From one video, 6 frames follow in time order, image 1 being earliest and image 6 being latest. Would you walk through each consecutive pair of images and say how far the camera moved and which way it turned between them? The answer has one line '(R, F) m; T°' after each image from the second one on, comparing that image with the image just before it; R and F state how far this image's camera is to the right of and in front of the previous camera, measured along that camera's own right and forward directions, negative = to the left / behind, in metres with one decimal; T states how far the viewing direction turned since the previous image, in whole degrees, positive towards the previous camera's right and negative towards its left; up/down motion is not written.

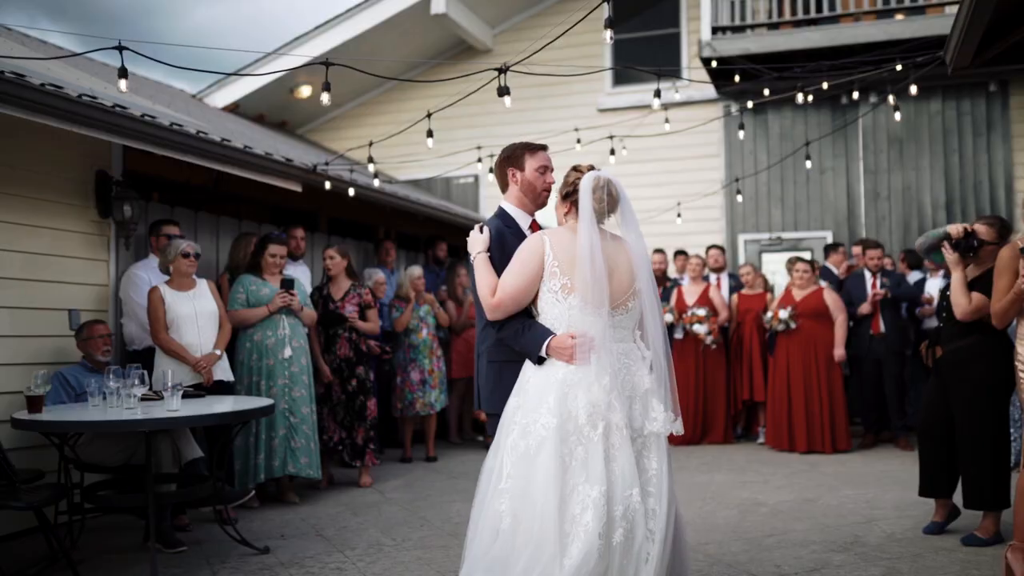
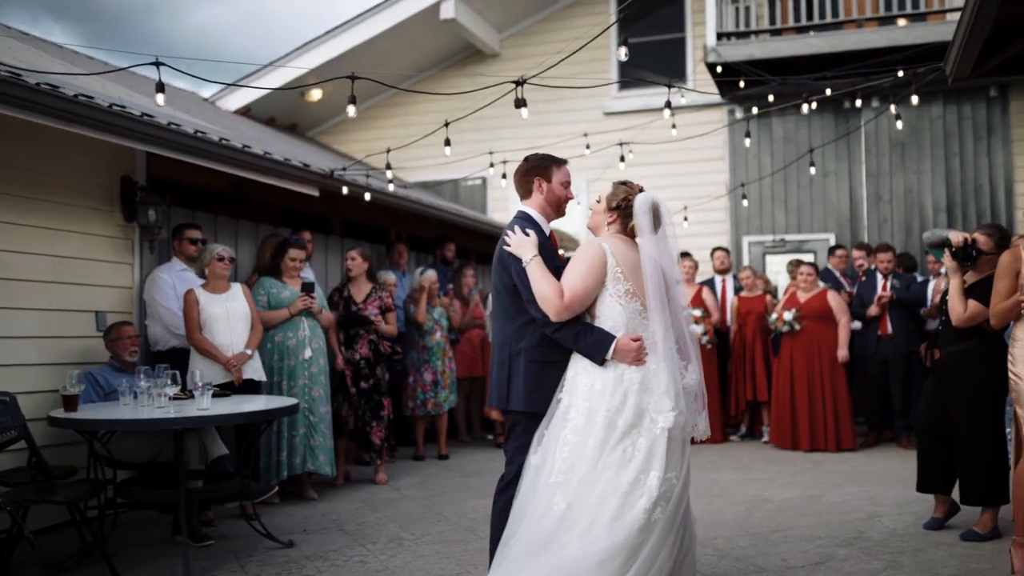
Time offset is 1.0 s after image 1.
(-0.1, -0.2) m; 0°
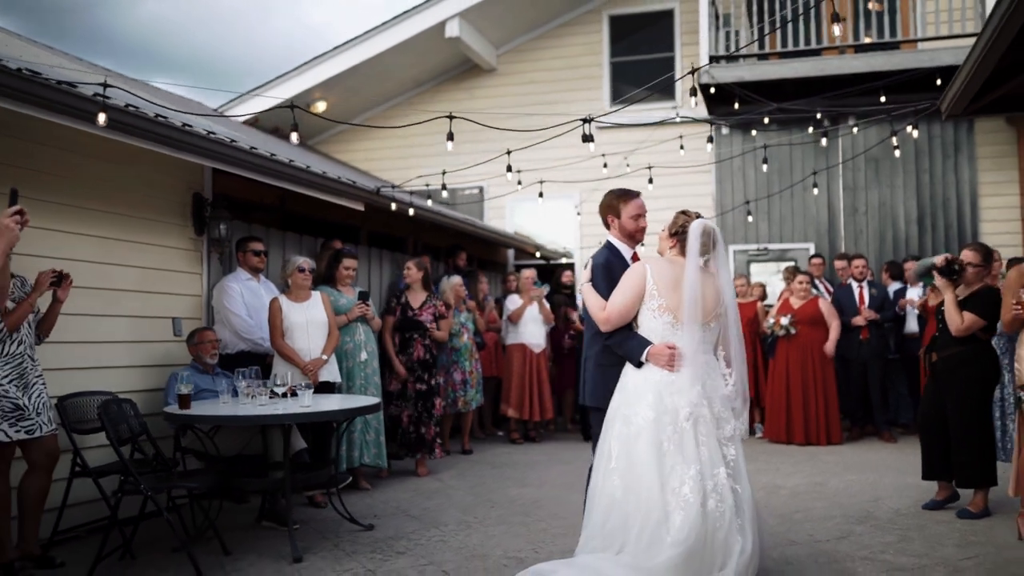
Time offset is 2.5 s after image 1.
(-0.6, -0.6) m; +3°
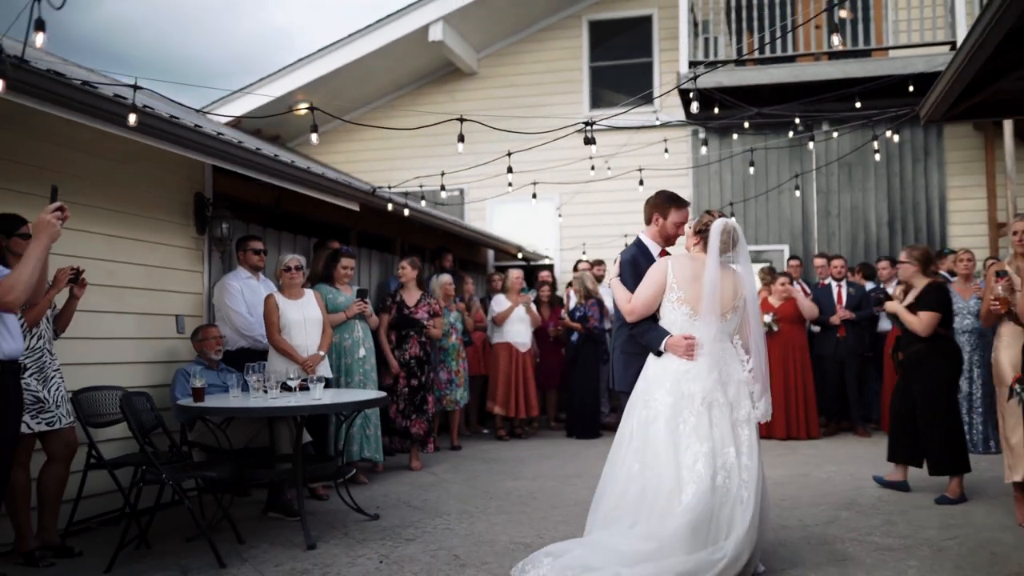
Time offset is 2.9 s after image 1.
(-0.2, -0.2) m; +2°
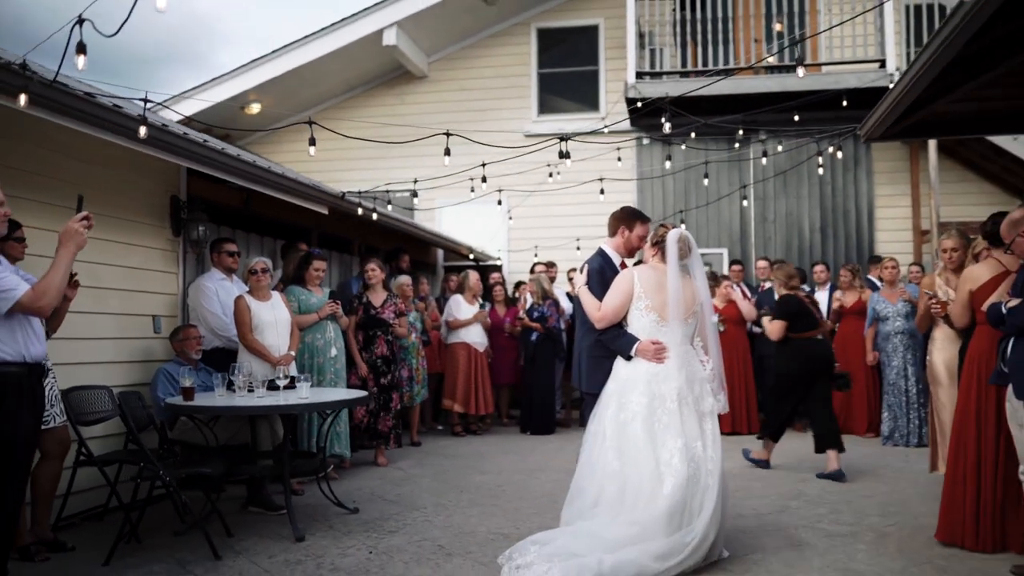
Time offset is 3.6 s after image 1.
(-0.3, -0.3) m; +4°
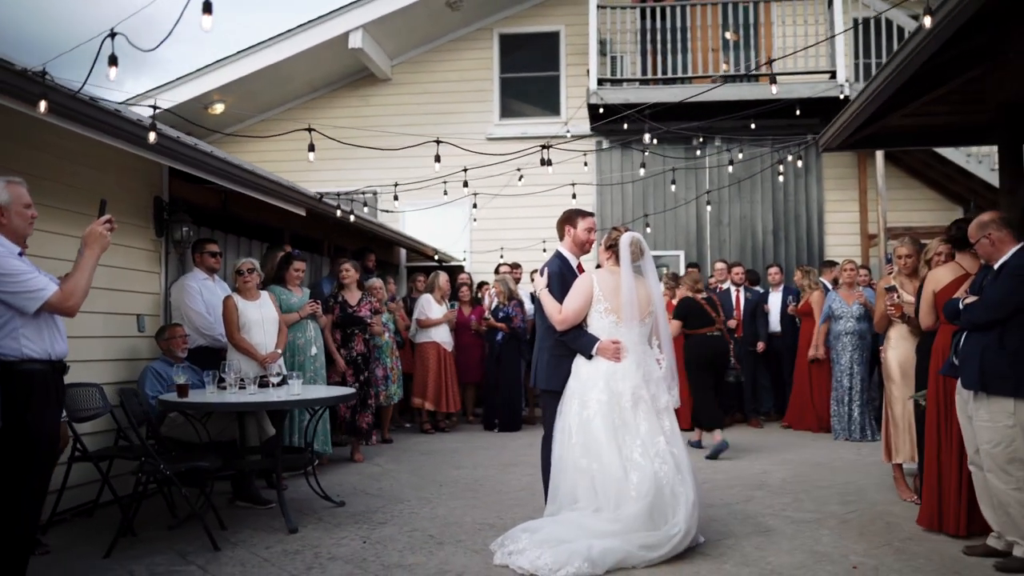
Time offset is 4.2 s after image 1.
(-0.2, -0.2) m; +3°
